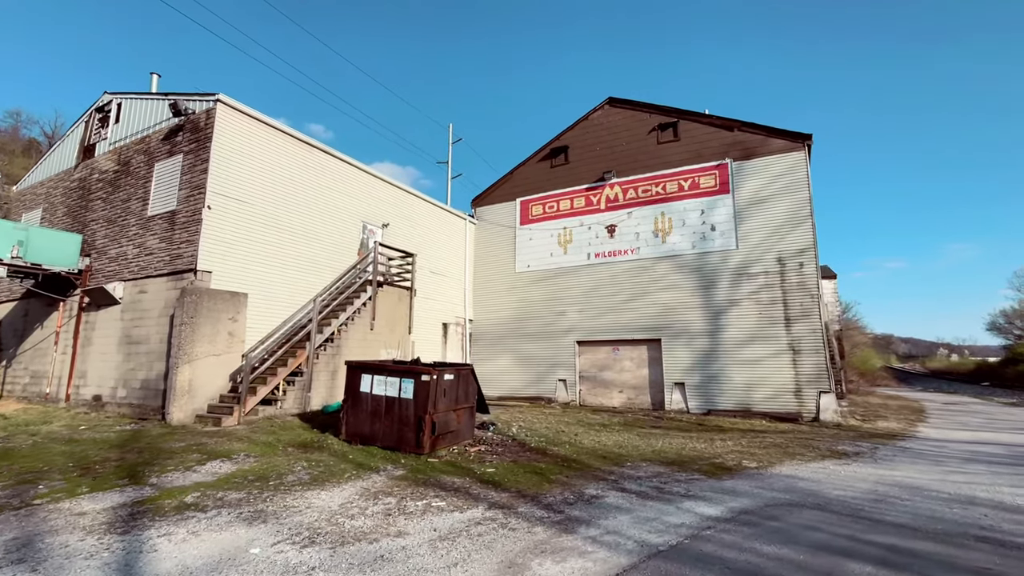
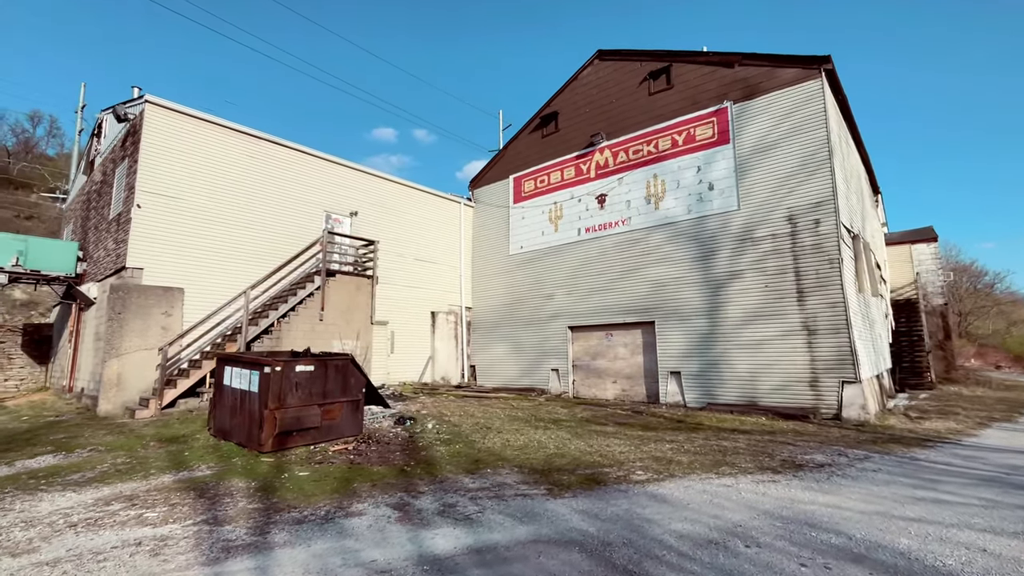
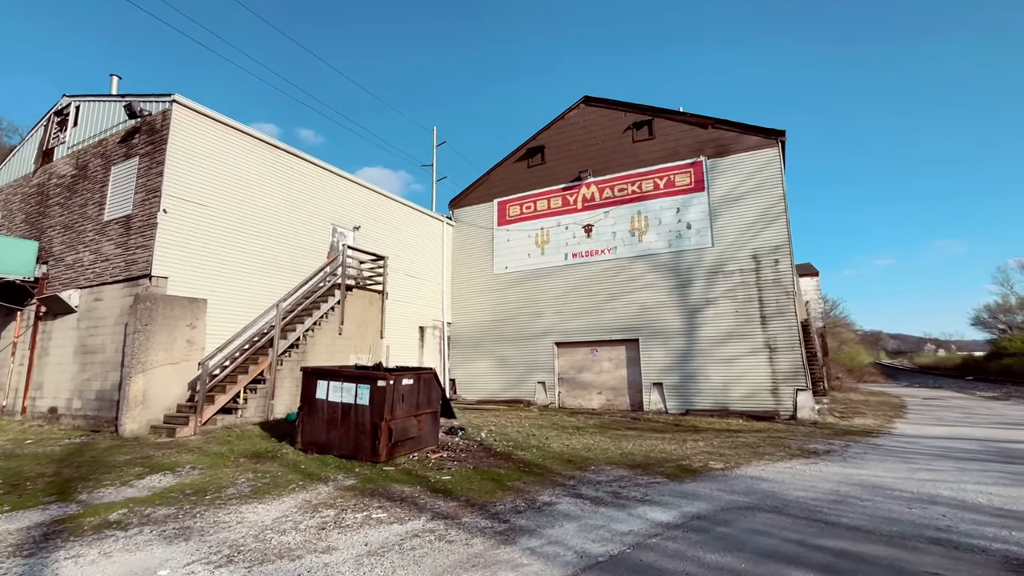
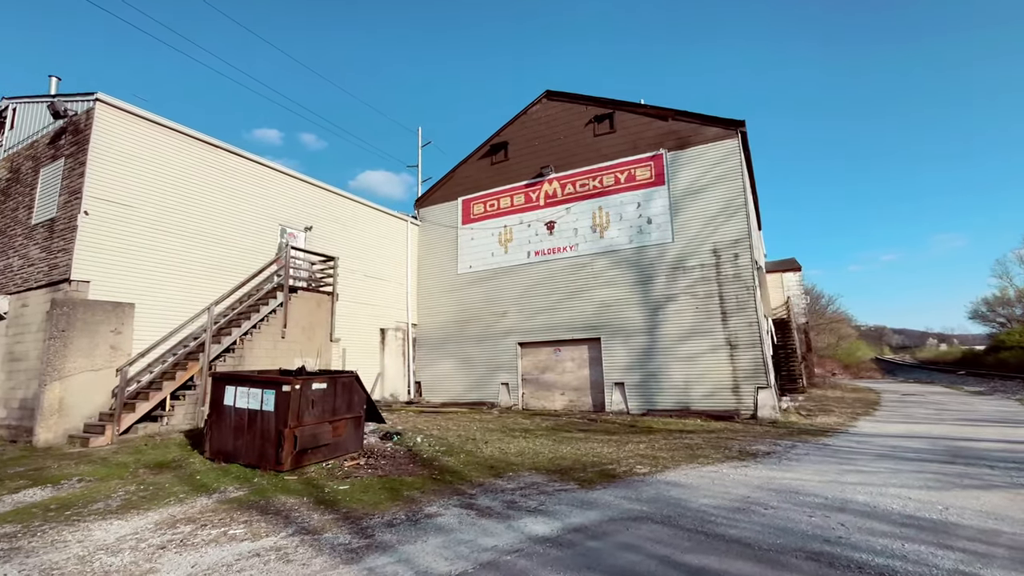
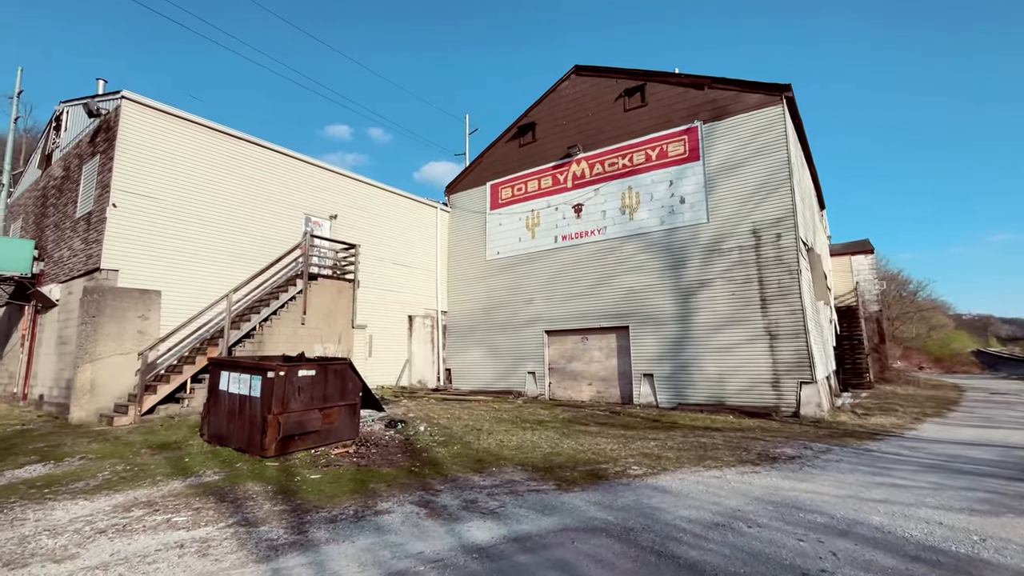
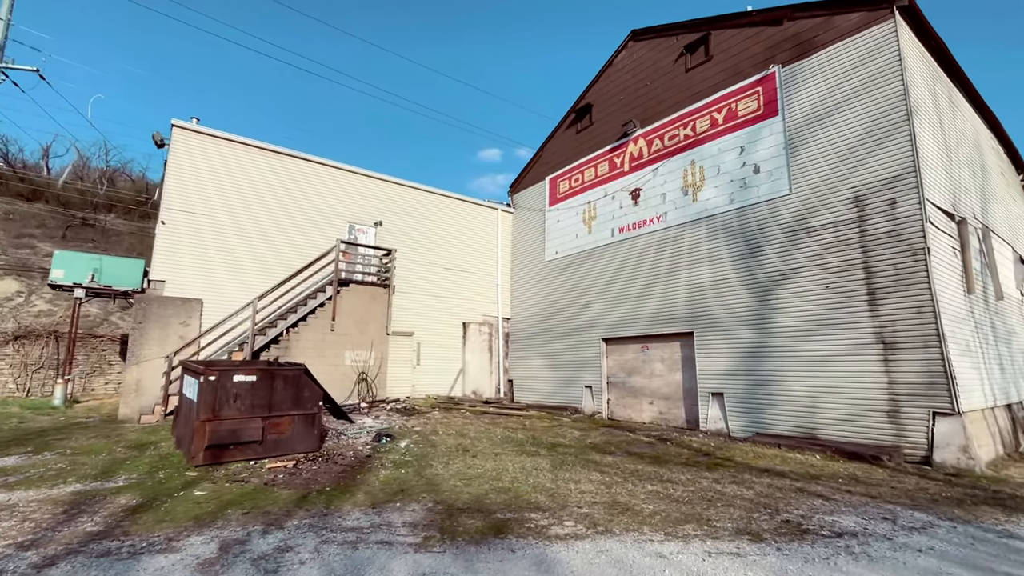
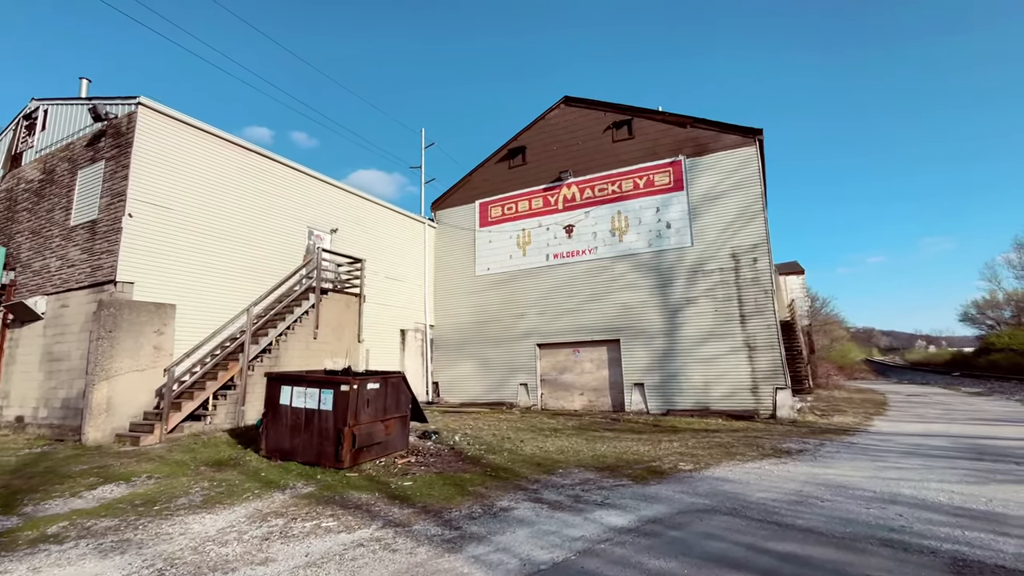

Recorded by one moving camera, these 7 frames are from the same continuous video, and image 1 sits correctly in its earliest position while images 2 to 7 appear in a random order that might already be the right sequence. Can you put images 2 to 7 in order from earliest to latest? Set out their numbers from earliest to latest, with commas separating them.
3, 7, 4, 5, 2, 6
